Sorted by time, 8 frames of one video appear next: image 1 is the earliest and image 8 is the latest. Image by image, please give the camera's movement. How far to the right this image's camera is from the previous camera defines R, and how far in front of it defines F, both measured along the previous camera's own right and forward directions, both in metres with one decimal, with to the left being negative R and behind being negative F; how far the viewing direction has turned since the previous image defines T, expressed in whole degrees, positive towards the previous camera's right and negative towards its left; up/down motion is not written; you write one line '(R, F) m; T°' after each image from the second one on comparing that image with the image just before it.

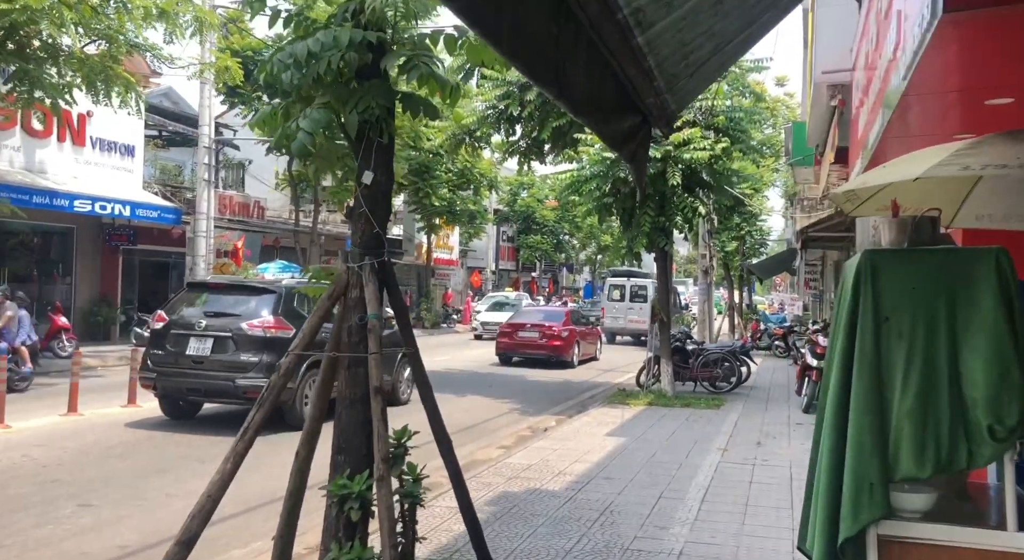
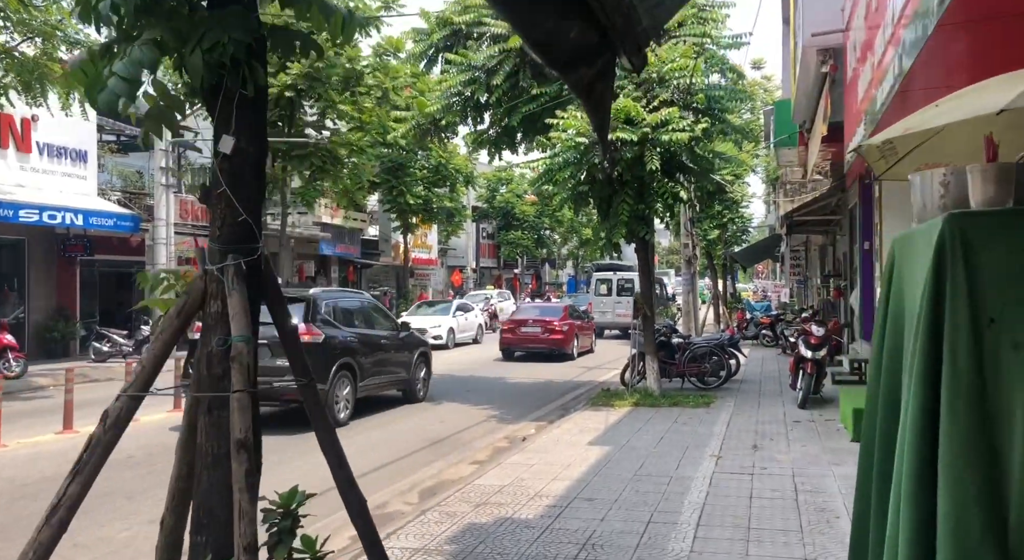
(+0.2, +0.8) m; +1°
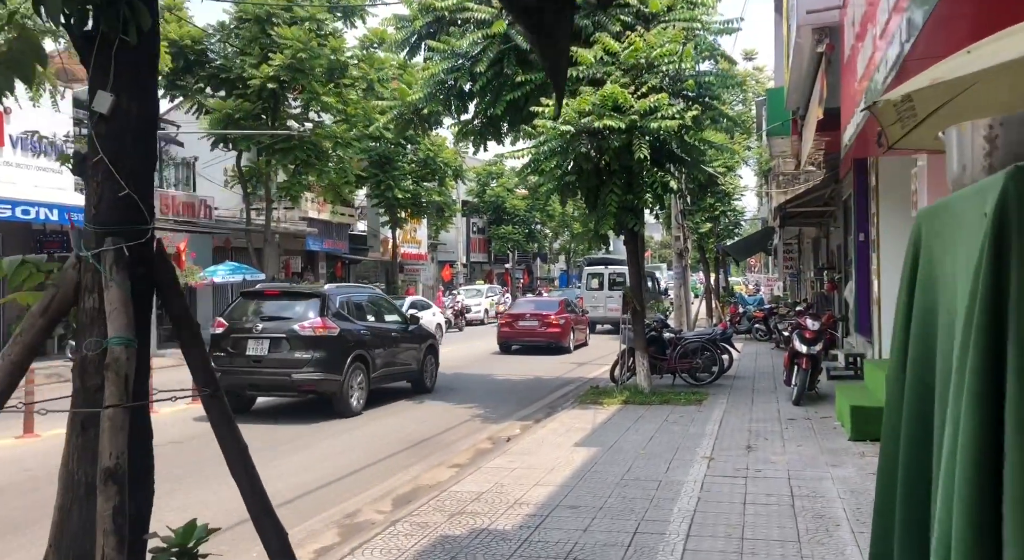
(+0.1, +0.4) m; 0°
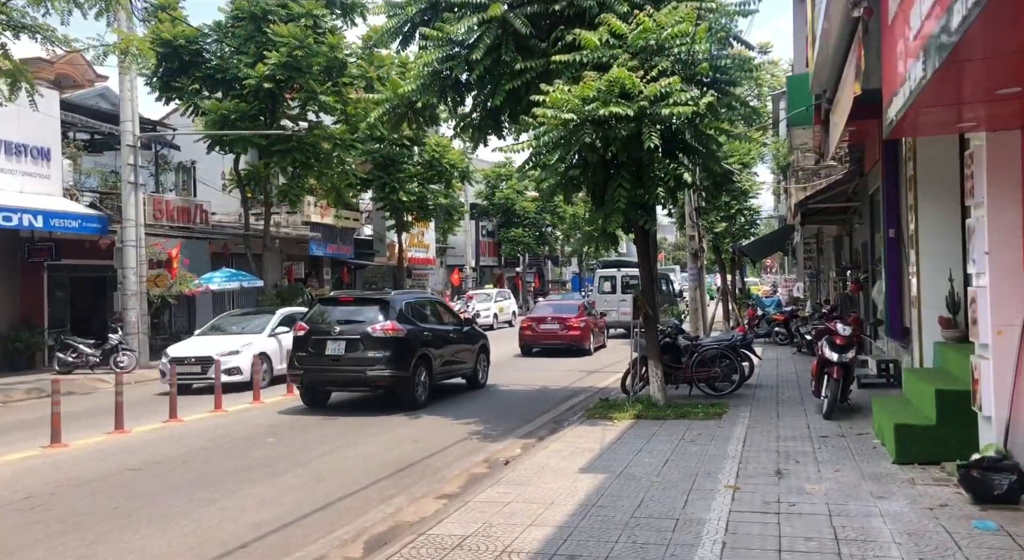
(+0.2, +0.9) m; -1°
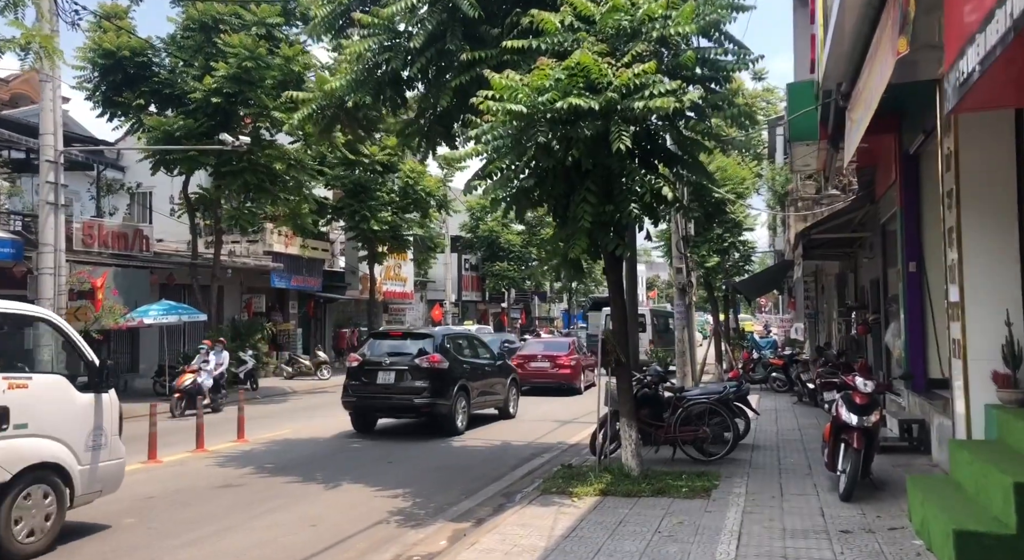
(+0.6, +2.0) m; 0°
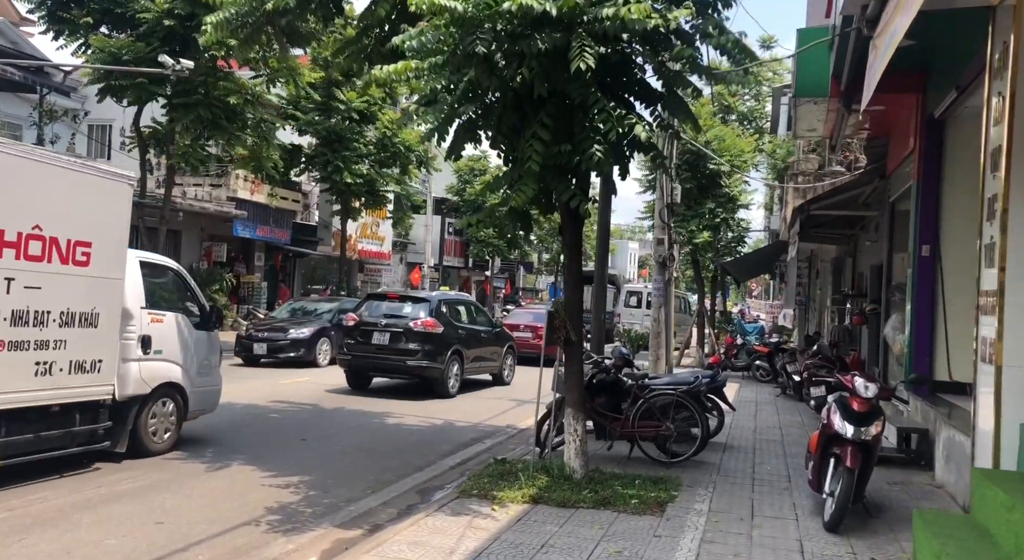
(+0.5, +1.6) m; +1°
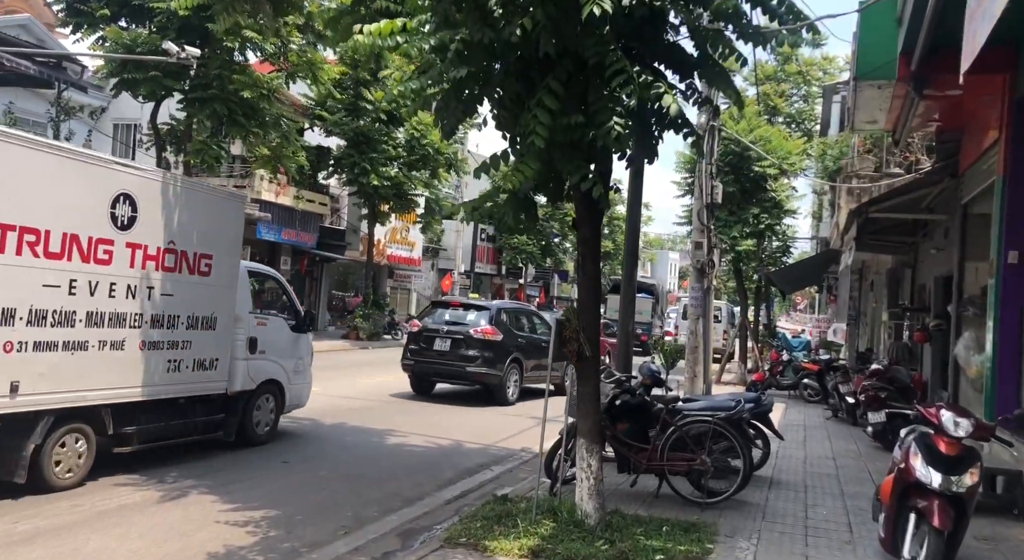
(+0.3, +1.2) m; -3°
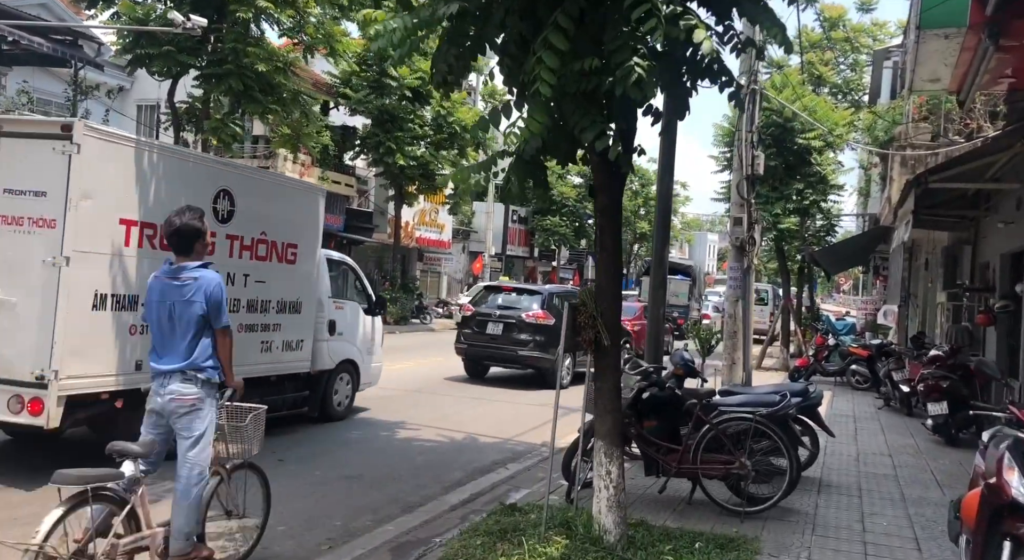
(+0.2, +0.8) m; -3°
